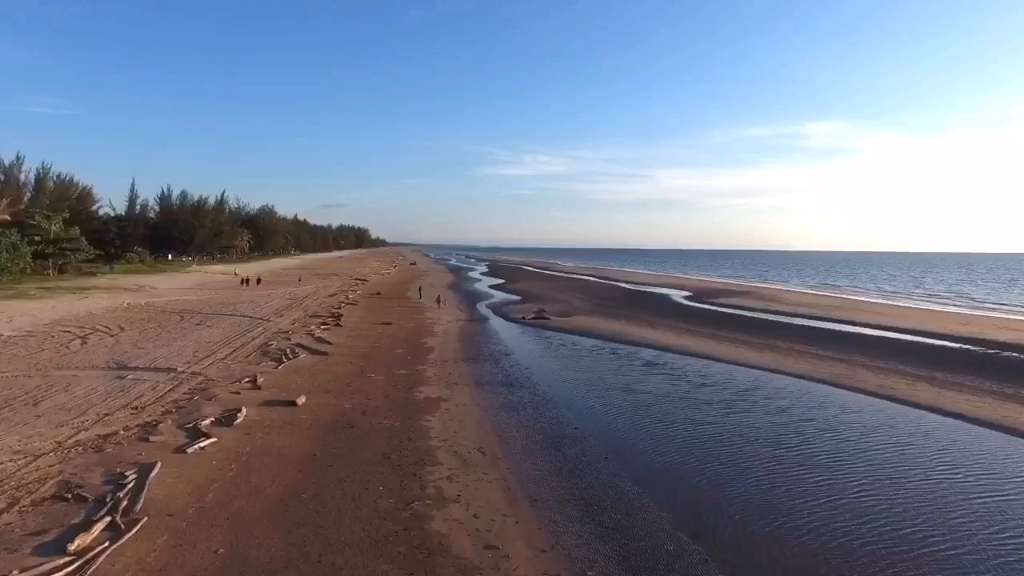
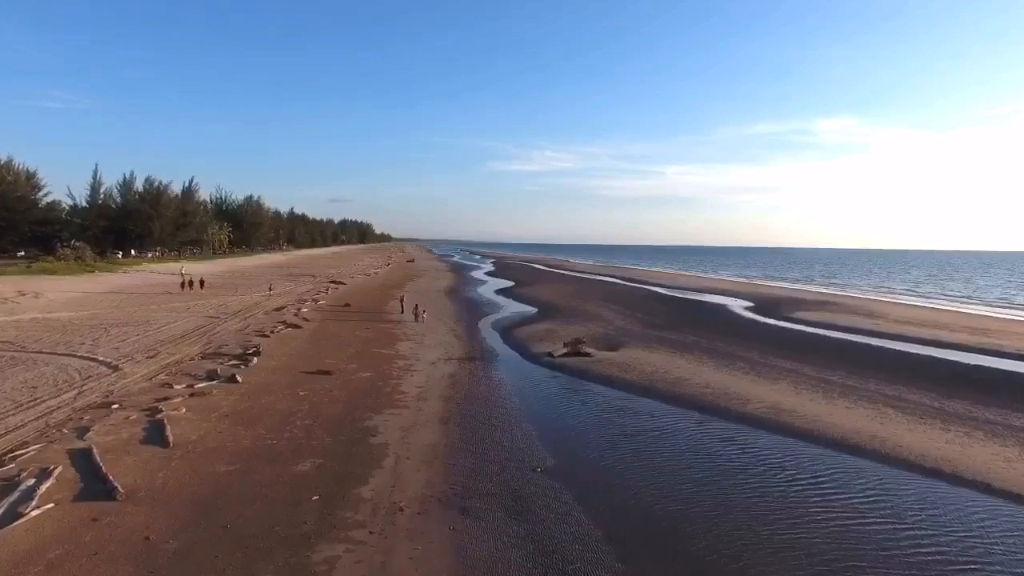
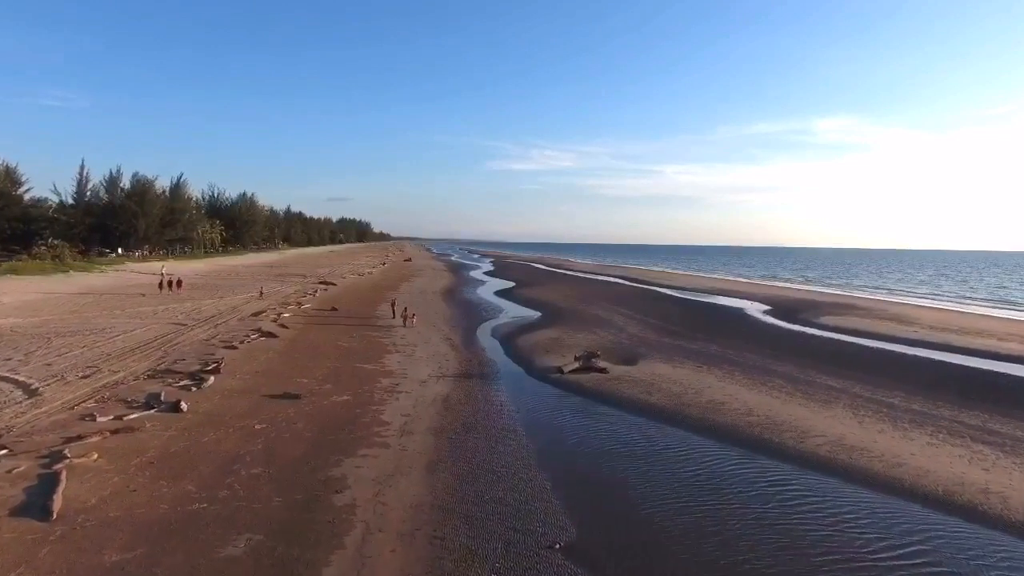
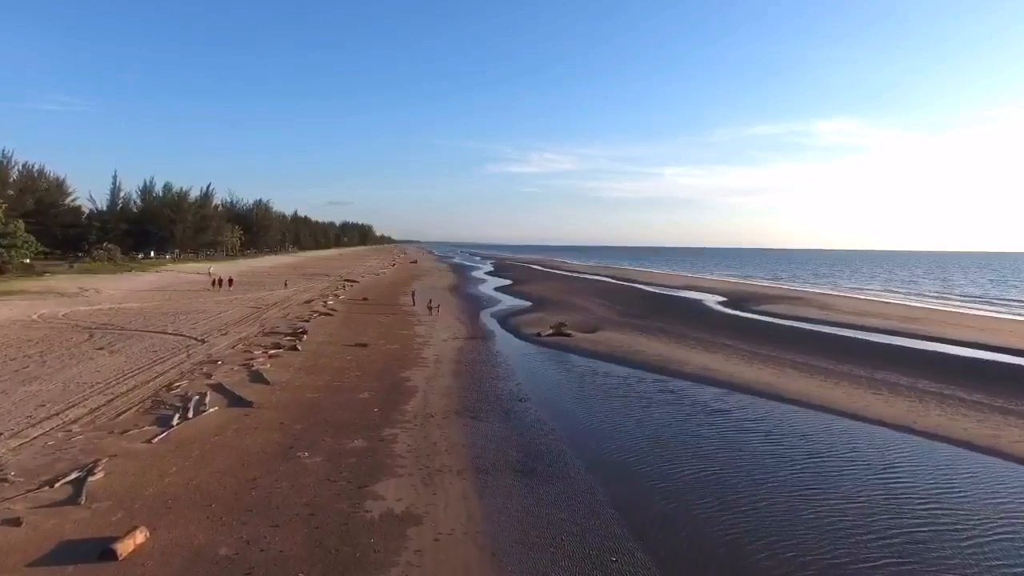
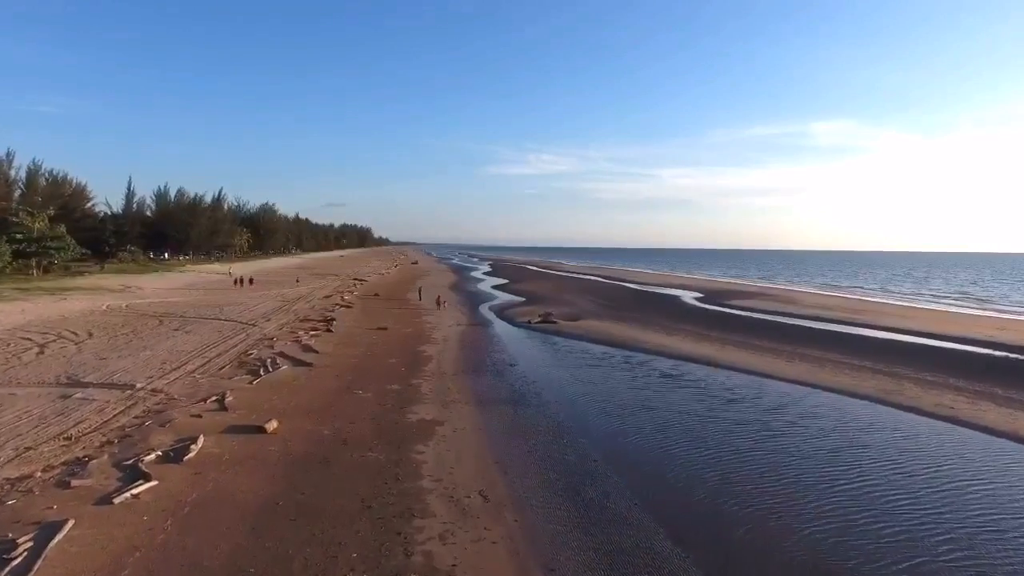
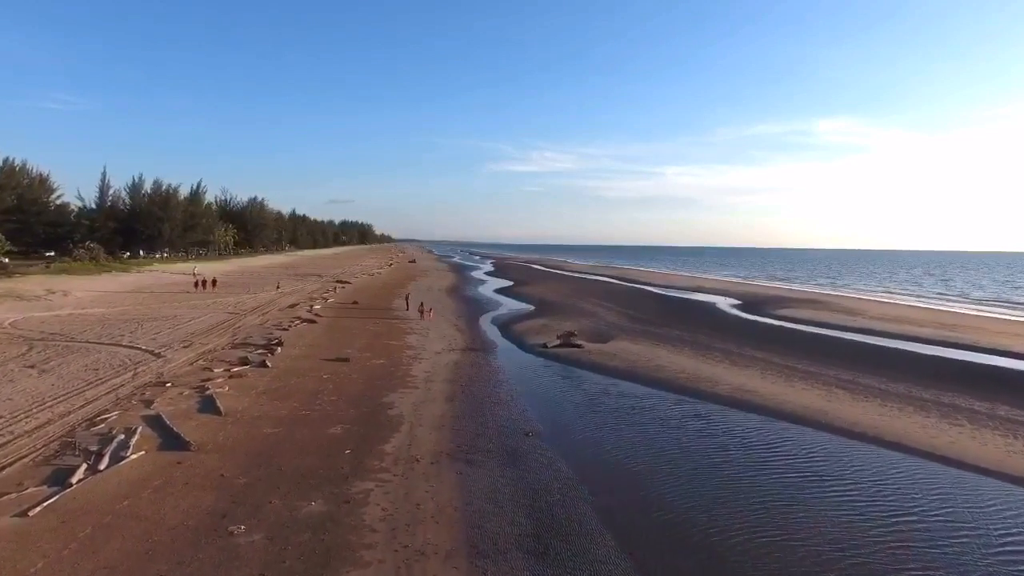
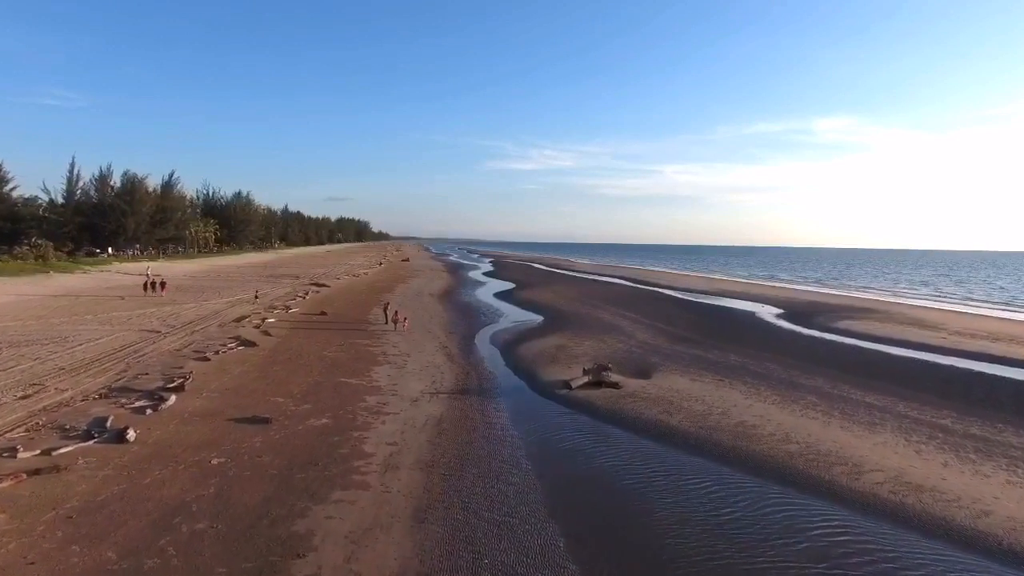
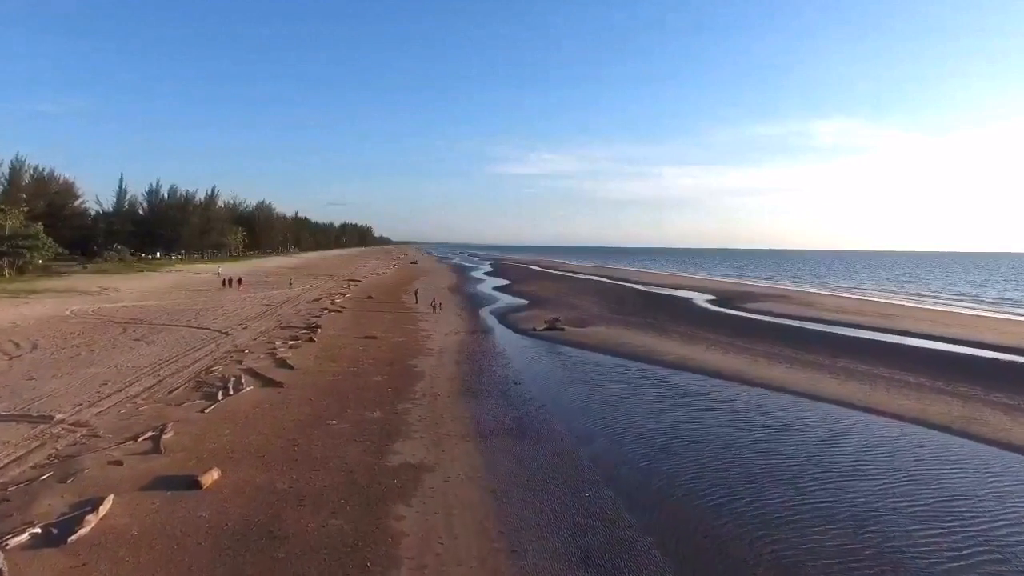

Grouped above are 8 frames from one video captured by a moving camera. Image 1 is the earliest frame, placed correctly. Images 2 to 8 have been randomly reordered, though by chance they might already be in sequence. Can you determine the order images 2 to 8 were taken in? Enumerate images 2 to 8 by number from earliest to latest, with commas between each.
5, 8, 4, 6, 2, 3, 7
